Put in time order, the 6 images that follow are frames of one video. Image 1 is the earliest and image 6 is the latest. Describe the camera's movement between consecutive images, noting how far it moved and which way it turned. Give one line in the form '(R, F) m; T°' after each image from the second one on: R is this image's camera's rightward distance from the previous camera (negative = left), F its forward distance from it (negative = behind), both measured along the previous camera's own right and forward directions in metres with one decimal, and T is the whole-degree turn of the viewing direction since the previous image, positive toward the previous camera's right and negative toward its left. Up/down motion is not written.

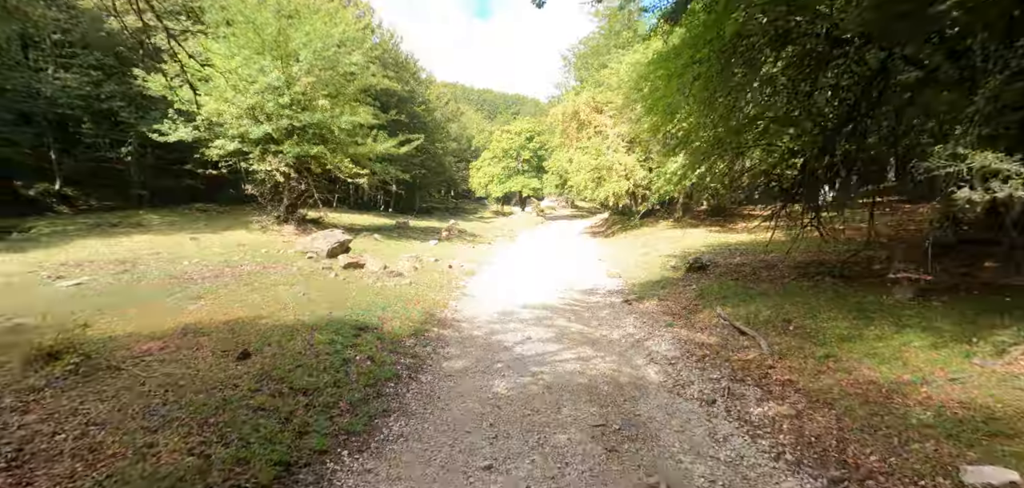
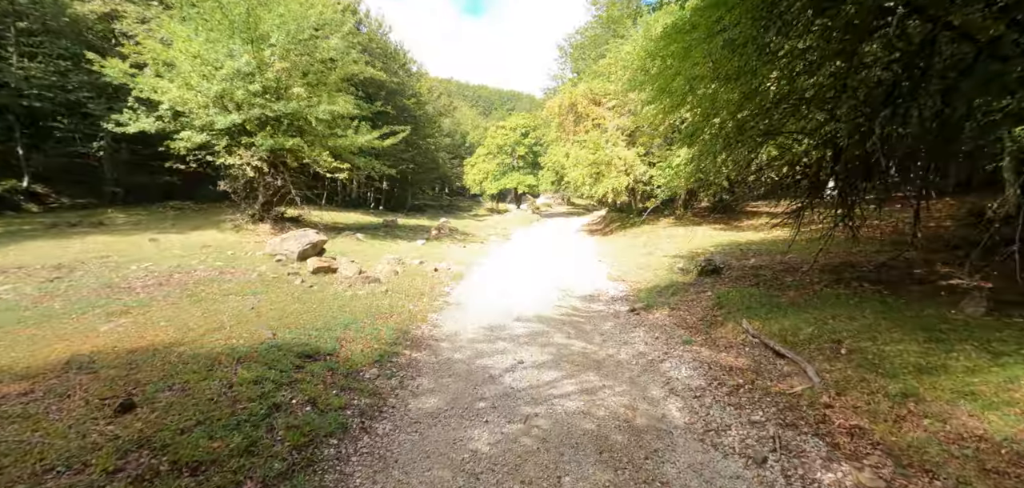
(+0.1, +1.4) m; 0°
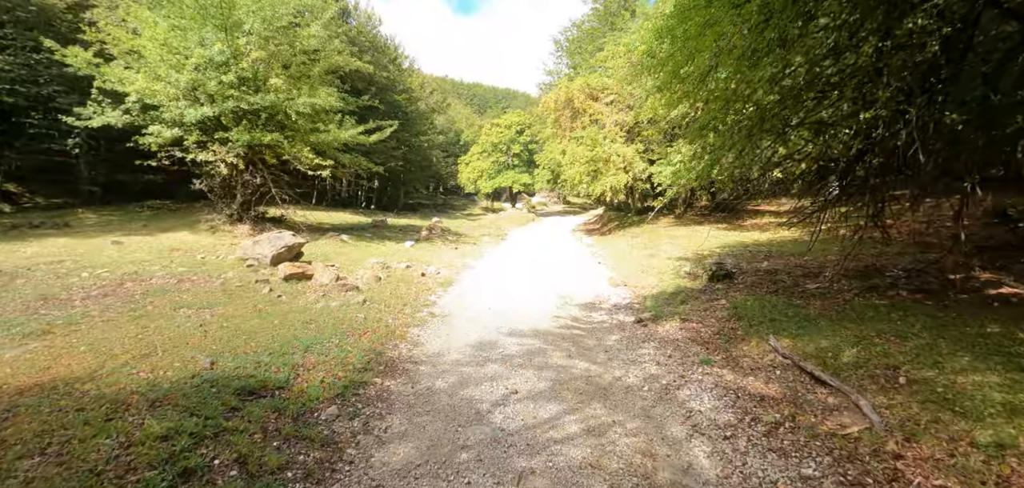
(+0.1, +1.0) m; +1°
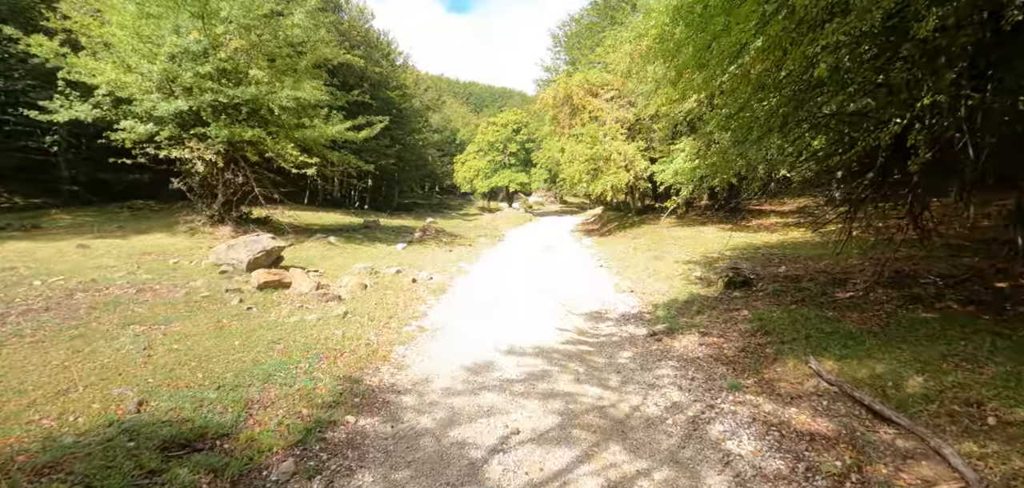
(0.0, +0.9) m; 0°
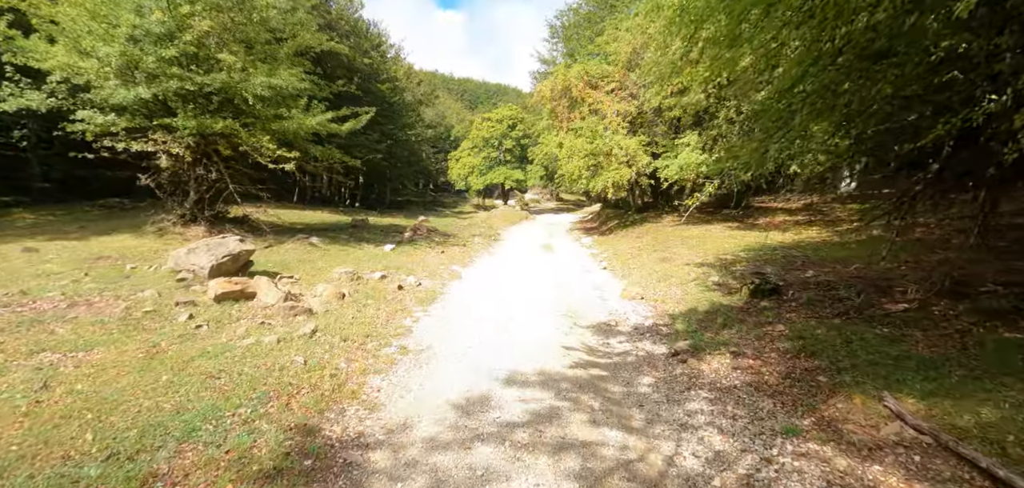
(0.0, +1.2) m; +1°
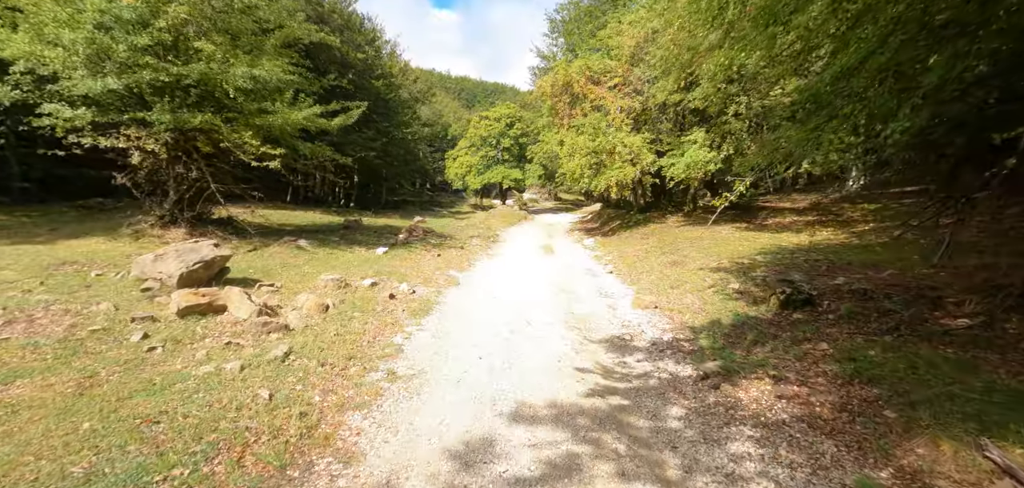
(-0.1, +0.9) m; 0°
